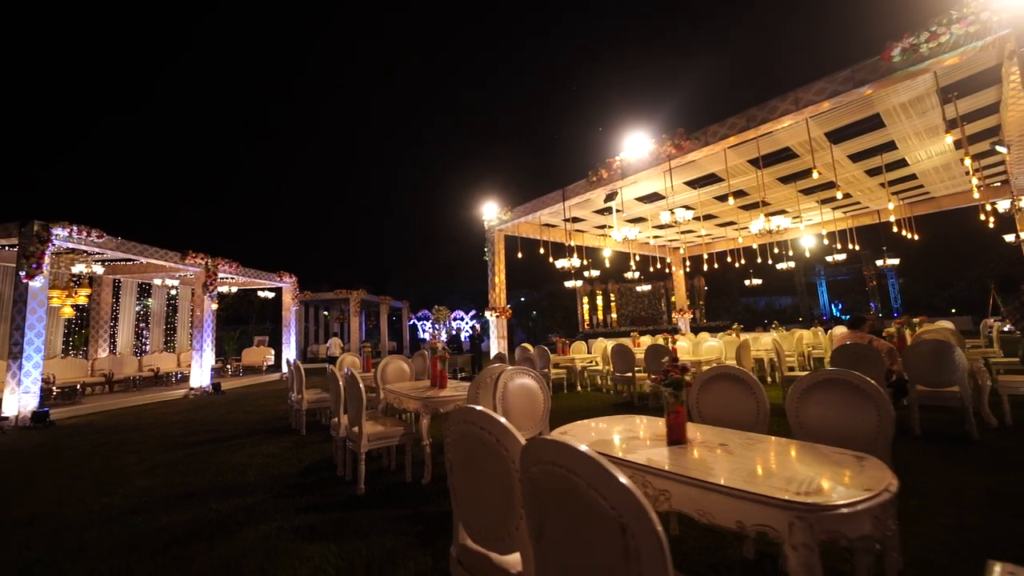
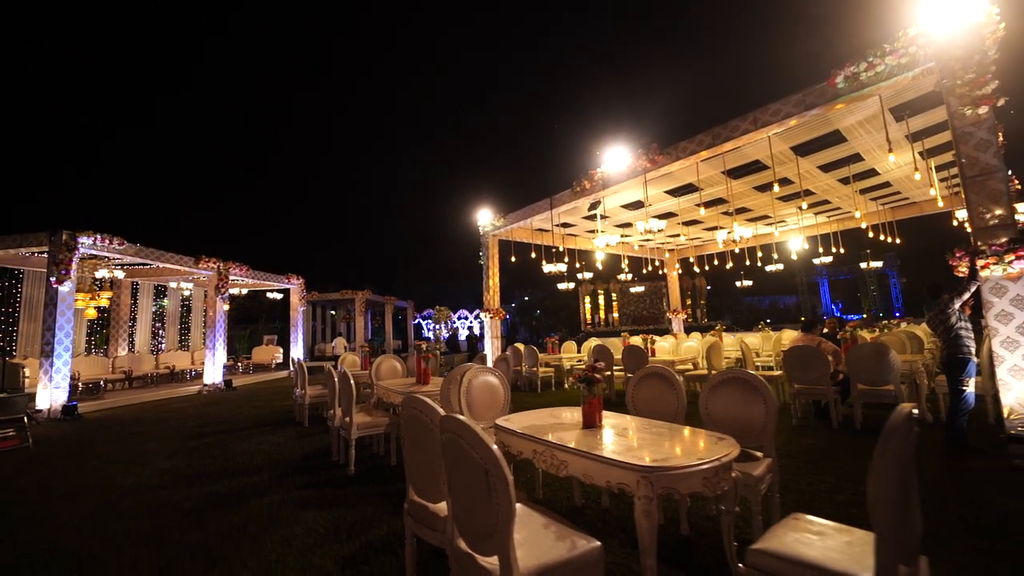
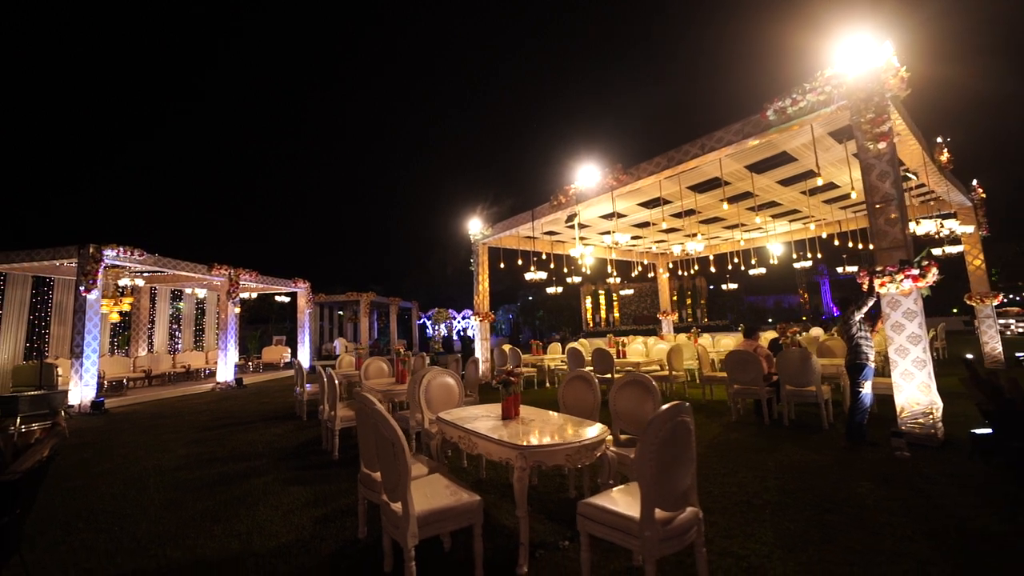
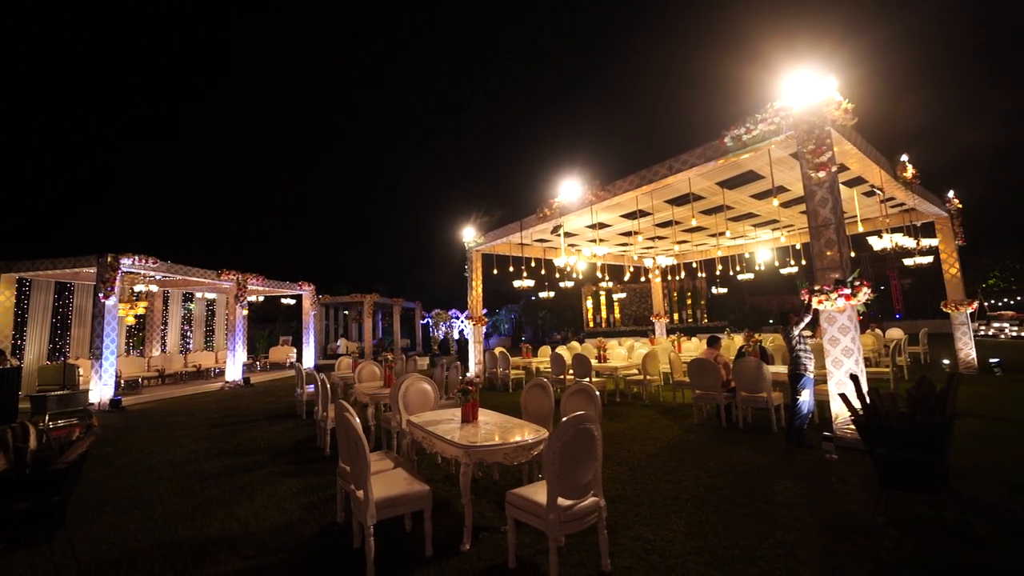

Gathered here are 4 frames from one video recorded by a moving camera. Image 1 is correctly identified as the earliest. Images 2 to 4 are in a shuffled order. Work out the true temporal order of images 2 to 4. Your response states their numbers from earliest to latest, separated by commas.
2, 3, 4
